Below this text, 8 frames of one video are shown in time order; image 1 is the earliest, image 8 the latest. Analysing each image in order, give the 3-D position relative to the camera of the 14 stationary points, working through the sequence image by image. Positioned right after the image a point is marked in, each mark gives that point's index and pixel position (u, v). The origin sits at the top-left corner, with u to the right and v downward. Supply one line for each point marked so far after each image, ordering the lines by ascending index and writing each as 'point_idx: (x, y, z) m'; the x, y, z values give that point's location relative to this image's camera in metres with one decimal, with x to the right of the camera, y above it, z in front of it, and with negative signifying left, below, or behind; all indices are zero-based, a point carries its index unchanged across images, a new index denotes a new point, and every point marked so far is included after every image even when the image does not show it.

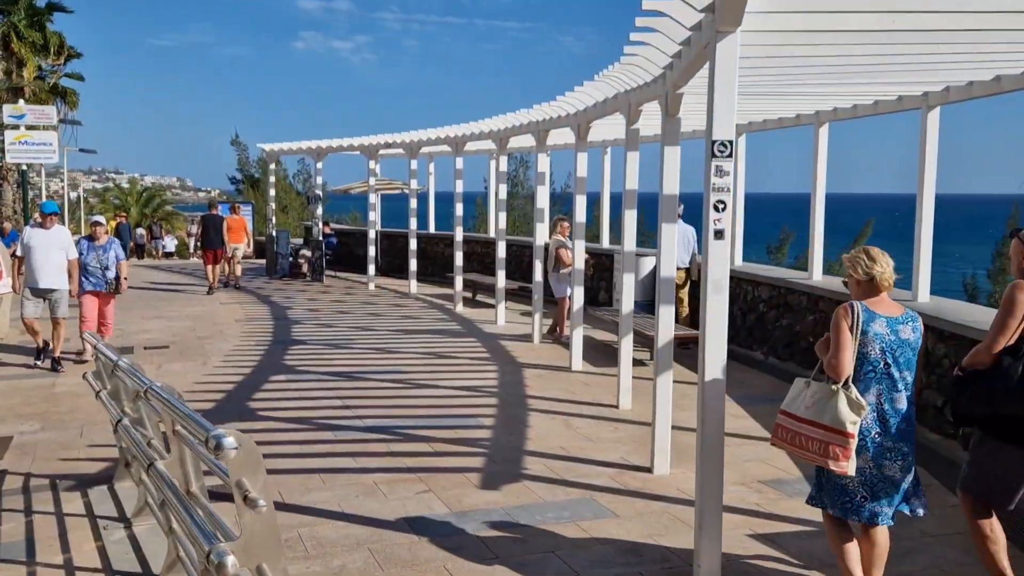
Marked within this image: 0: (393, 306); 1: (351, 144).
0: (-2.0, -0.3, +16.1) m
1: (-3.2, +2.8, +18.8) m
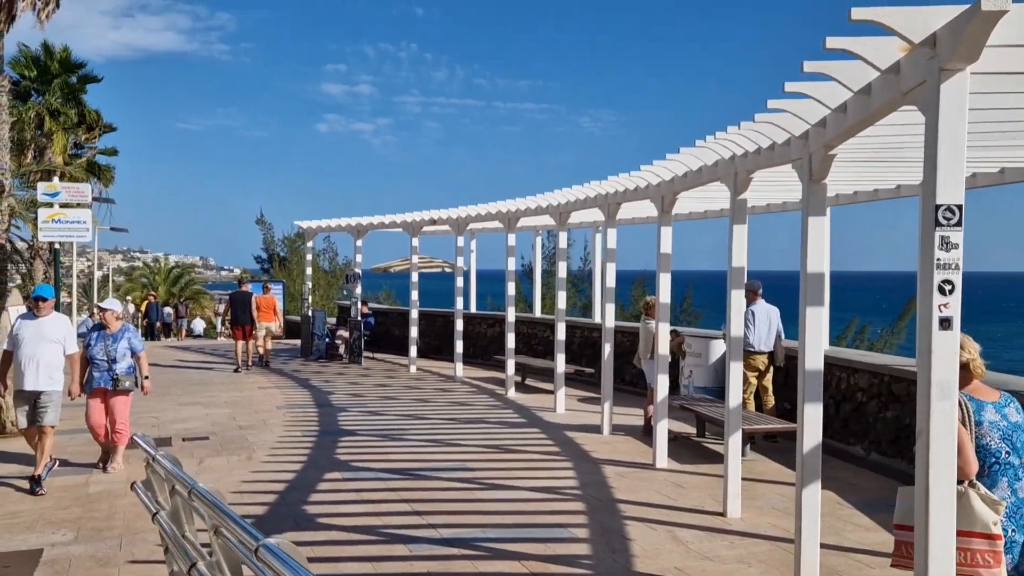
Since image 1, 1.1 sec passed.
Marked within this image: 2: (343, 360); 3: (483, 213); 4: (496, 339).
0: (-1.1, -1.6, +15.1) m
1: (-2.3, +1.2, +18.2) m
2: (-3.4, -1.5, +19.6) m
3: (-0.4, +1.2, +15.2) m
4: (-0.3, -1.0, +19.4) m
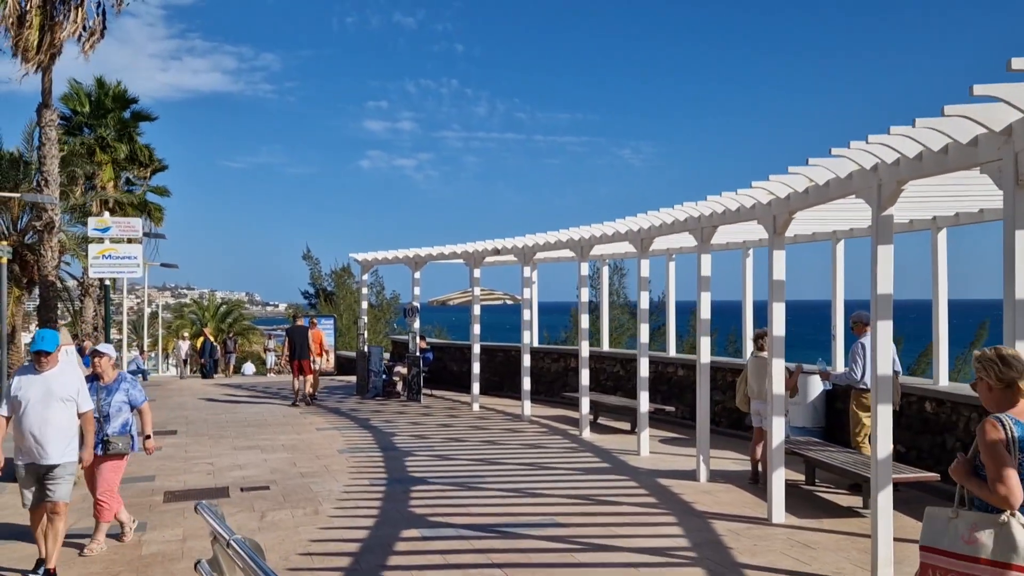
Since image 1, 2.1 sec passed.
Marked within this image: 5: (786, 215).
0: (0.0, -2.1, +14.2) m
1: (-1.1, +0.6, +17.3) m
2: (-2.2, -2.2, +18.7) m
3: (+0.6, +0.7, +14.3) m
4: (+0.9, -1.7, +18.4) m
5: (+2.2, +0.6, +7.8) m
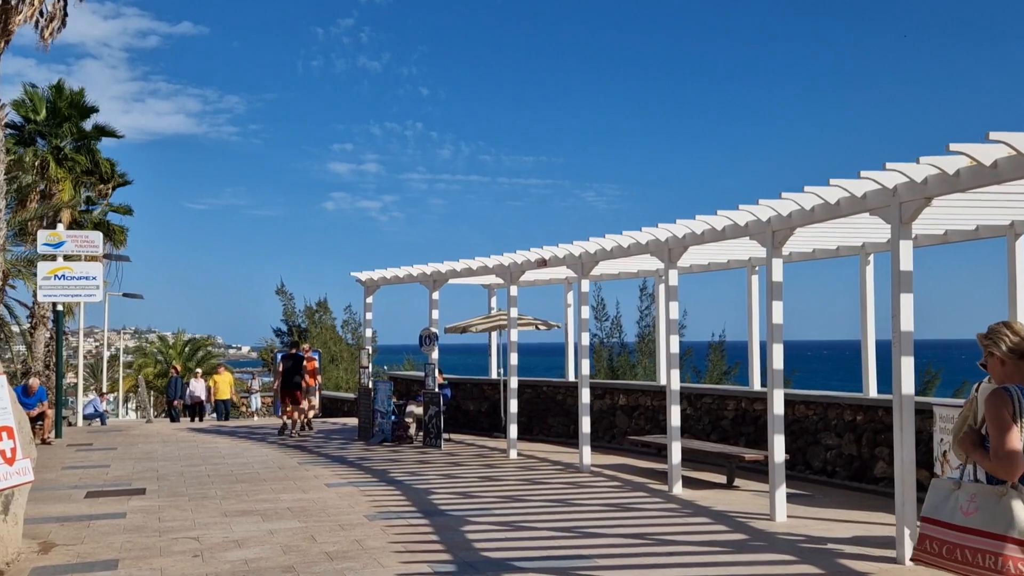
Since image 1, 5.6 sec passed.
0: (+0.7, -2.3, +11.2) m
1: (-0.5, +0.3, +14.4) m
2: (-1.6, -2.5, +15.6) m
3: (+1.4, +0.5, +11.5) m
4: (+1.5, -2.0, +15.5) m
5: (+3.2, +0.6, +5.0) m
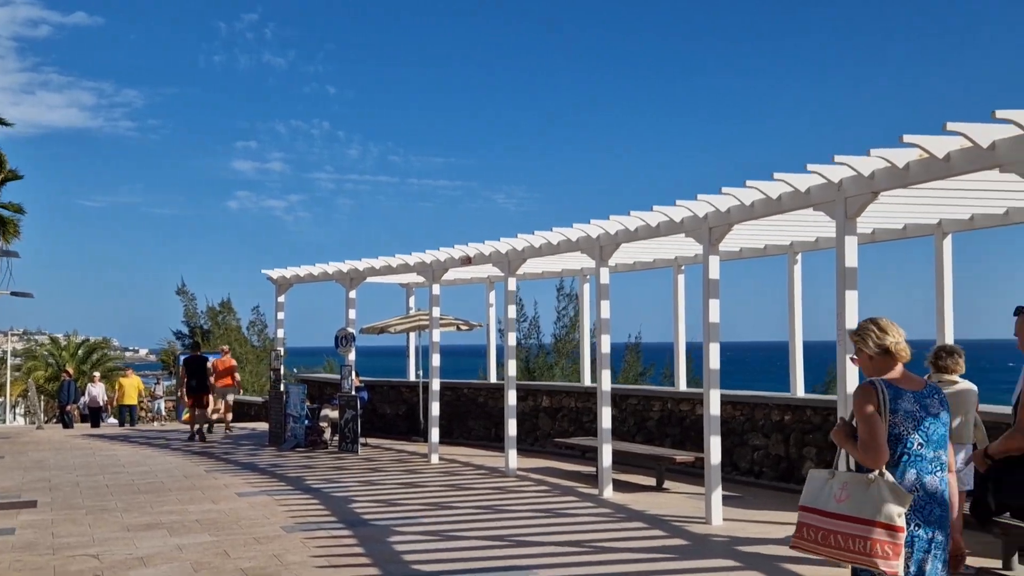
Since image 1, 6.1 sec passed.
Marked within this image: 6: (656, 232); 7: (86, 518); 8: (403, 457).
0: (-0.1, -2.3, +10.8) m
1: (-1.6, +0.3, +13.9) m
2: (-2.8, -2.5, +15.0) m
3: (+0.5, +0.5, +11.1) m
4: (+0.3, -2.0, +15.1) m
5: (+2.9, +0.7, +4.8) m
6: (+1.4, +0.6, +9.5) m
7: (-4.0, -2.1, +9.0) m
8: (-1.6, -2.4, +13.8) m
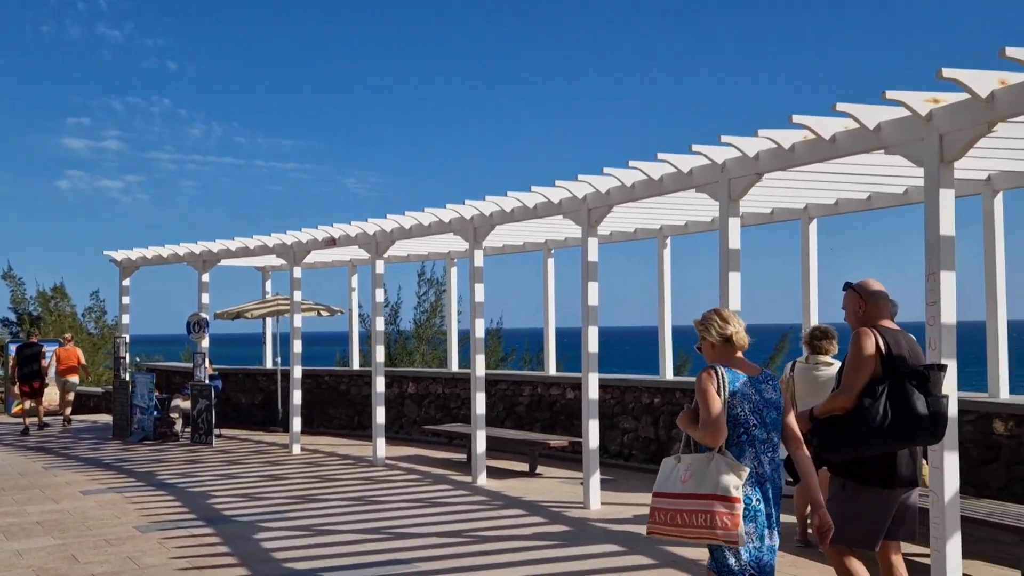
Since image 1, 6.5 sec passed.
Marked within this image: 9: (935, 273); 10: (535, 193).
0: (-1.6, -2.1, +10.4) m
1: (-3.5, +0.5, +13.2) m
2: (-4.9, -2.3, +14.1) m
3: (-1.0, +0.7, +10.8) m
4: (-1.8, -1.8, +14.8) m
5: (+2.4, +0.8, +4.9) m
6: (+0.2, +0.7, +9.3) m
7: (-5.1, -2.0, +8.0) m
8: (-3.4, -2.2, +13.2) m
9: (+2.3, +0.1, +5.2) m
10: (+0.2, +0.9, +9.1) m
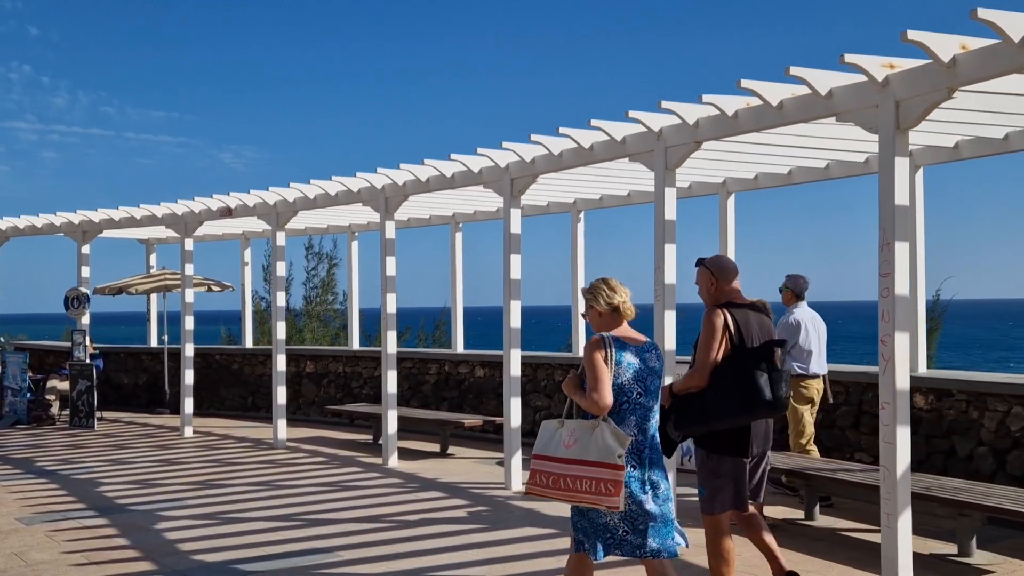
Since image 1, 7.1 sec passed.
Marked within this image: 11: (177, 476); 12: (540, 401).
0: (-2.5, -1.8, +9.8) m
1: (-4.7, +0.9, +12.4) m
2: (-6.2, -1.9, +13.2) m
3: (-1.9, +1.0, +10.3) m
4: (-3.3, -1.4, +14.1) m
5: (+2.1, +0.9, +4.8) m
6: (-0.6, +1.0, +8.9) m
7: (-5.7, -1.7, +7.1) m
8: (-4.7, -1.8, +12.4) m
9: (+2.0, +0.2, +5.1) m
10: (-0.5, +1.1, +8.7) m
11: (-3.2, -1.8, +9.3) m
12: (+0.3, -1.3, +11.2) m
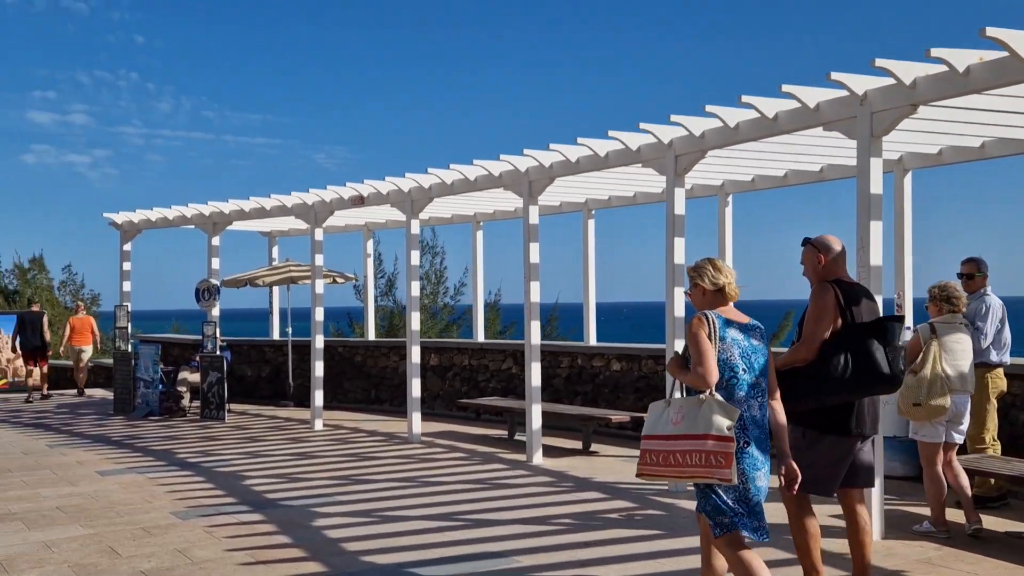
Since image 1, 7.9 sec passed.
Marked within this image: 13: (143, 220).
0: (-1.0, -1.7, +9.5) m
1: (-3.0, +1.0, +12.2) m
2: (-4.4, -1.8, +13.1) m
3: (-0.4, +1.1, +9.8) m
4: (-1.4, -1.3, +13.8) m
5: (+3.1, +1.0, +4.1) m
6: (+0.8, +1.1, +8.4) m
7: (-4.4, -1.6, +7.0) m
8: (-2.9, -1.7, +12.2) m
9: (+3.0, +0.3, +4.3) m
10: (+0.8, +1.3, +8.1) m
11: (-1.8, -1.7, +9.0) m
12: (+1.9, -1.2, +10.6) m
13: (-5.2, +1.0, +13.4) m
